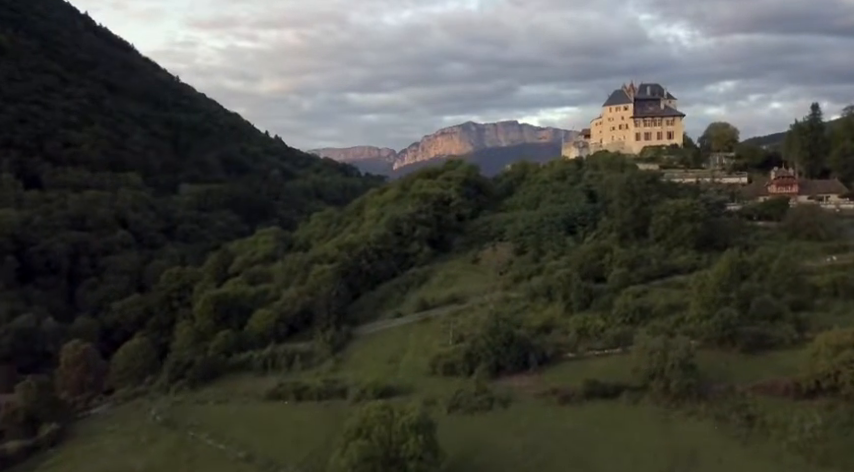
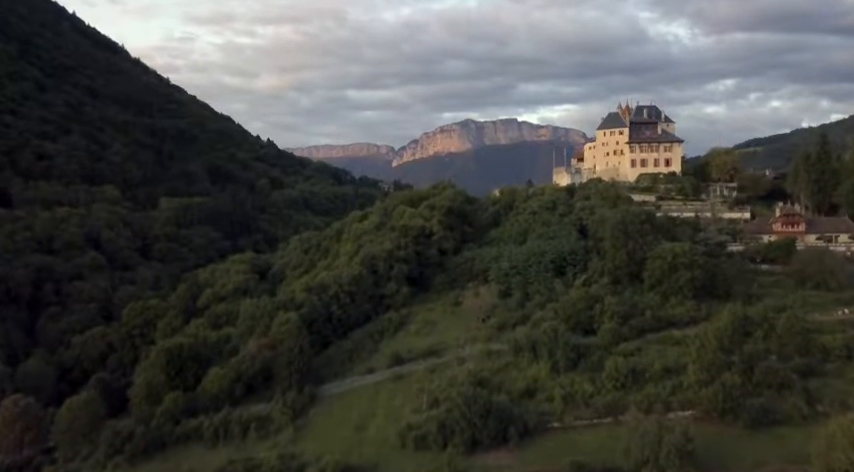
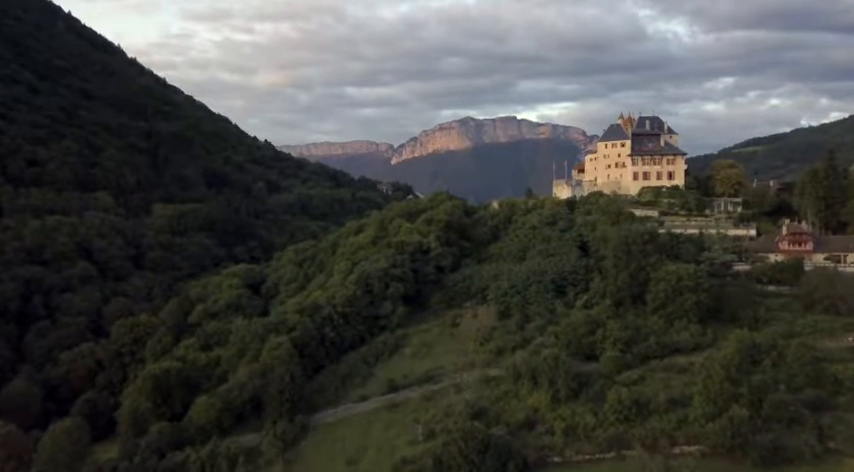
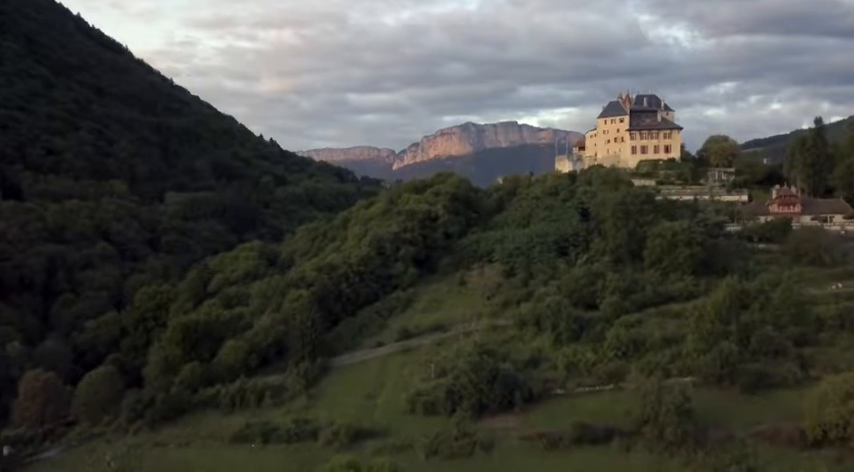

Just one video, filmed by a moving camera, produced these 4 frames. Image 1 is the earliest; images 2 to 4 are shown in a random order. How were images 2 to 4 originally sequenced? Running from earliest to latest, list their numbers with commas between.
4, 2, 3
